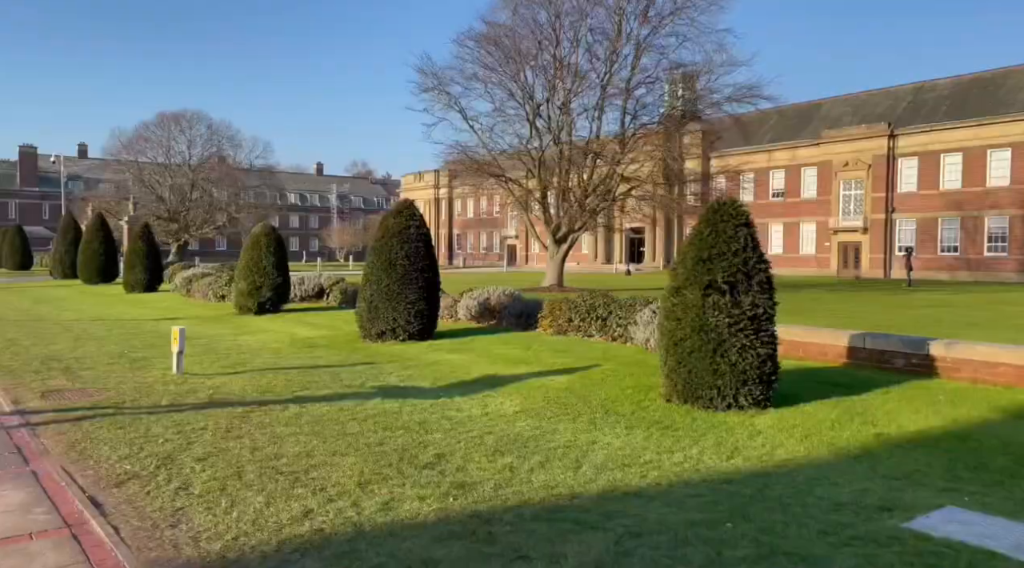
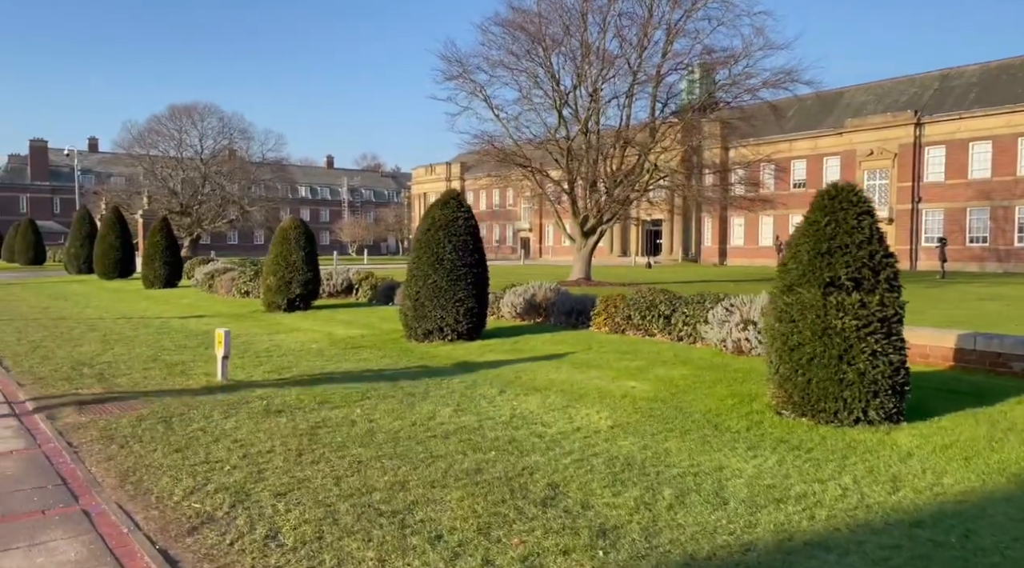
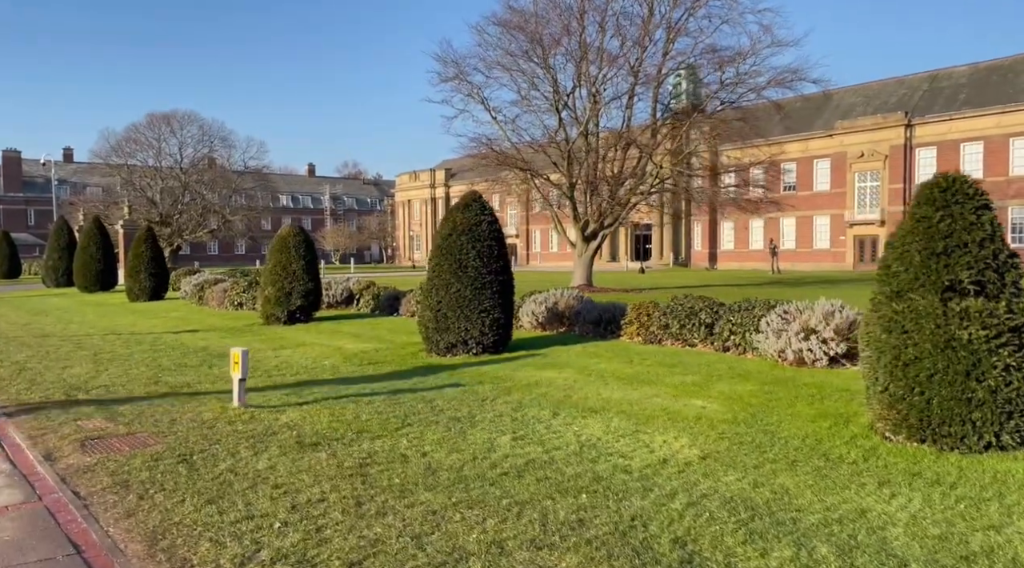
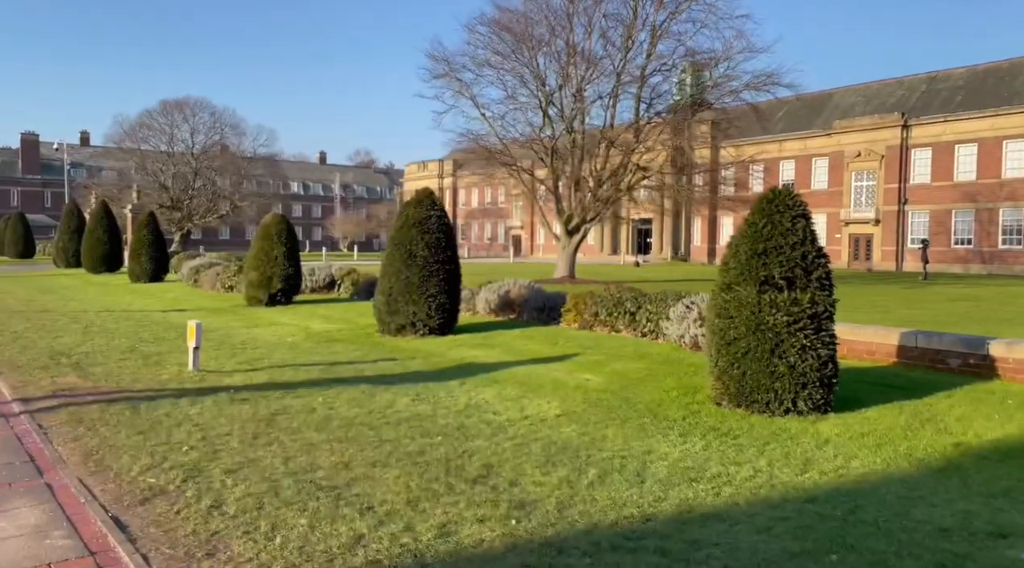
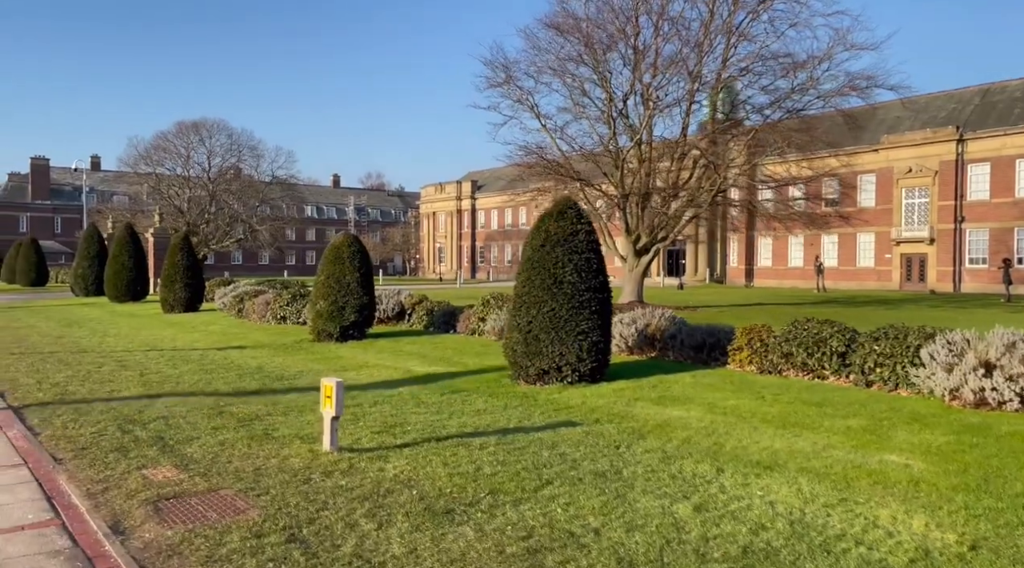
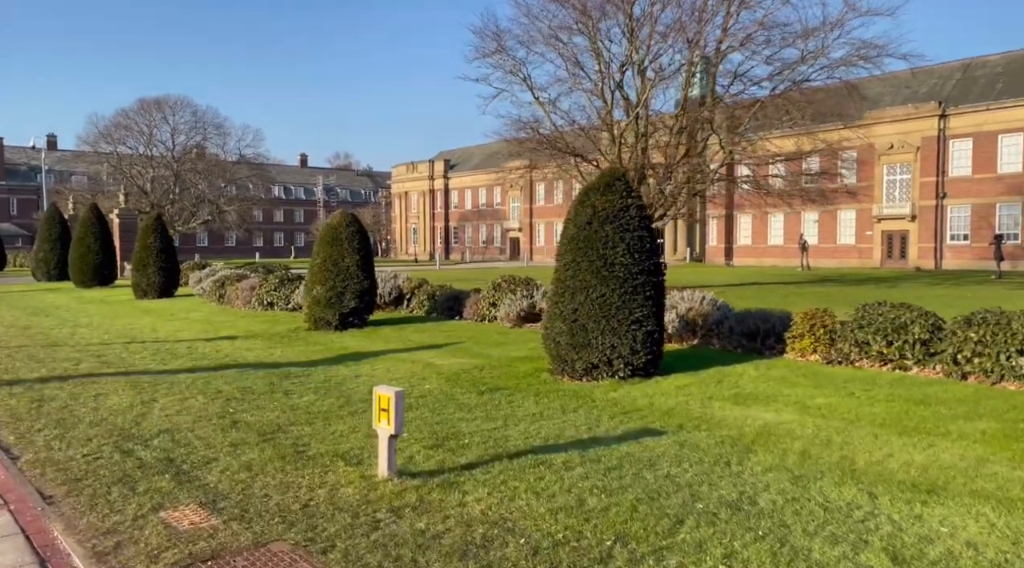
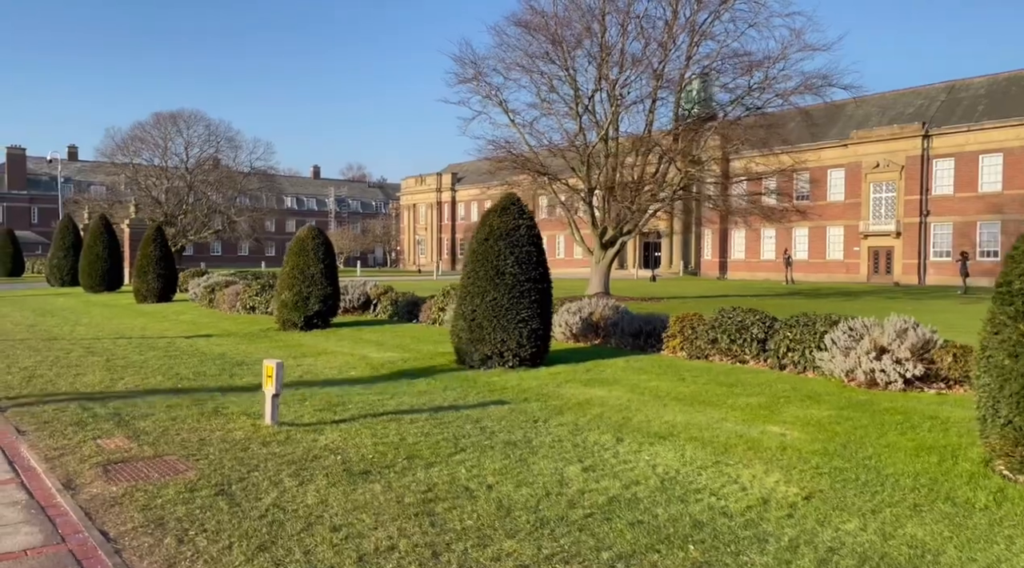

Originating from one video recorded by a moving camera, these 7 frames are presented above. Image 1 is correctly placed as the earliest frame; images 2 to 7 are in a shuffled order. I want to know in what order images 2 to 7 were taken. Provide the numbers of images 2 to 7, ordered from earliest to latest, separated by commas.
4, 2, 3, 7, 5, 6
